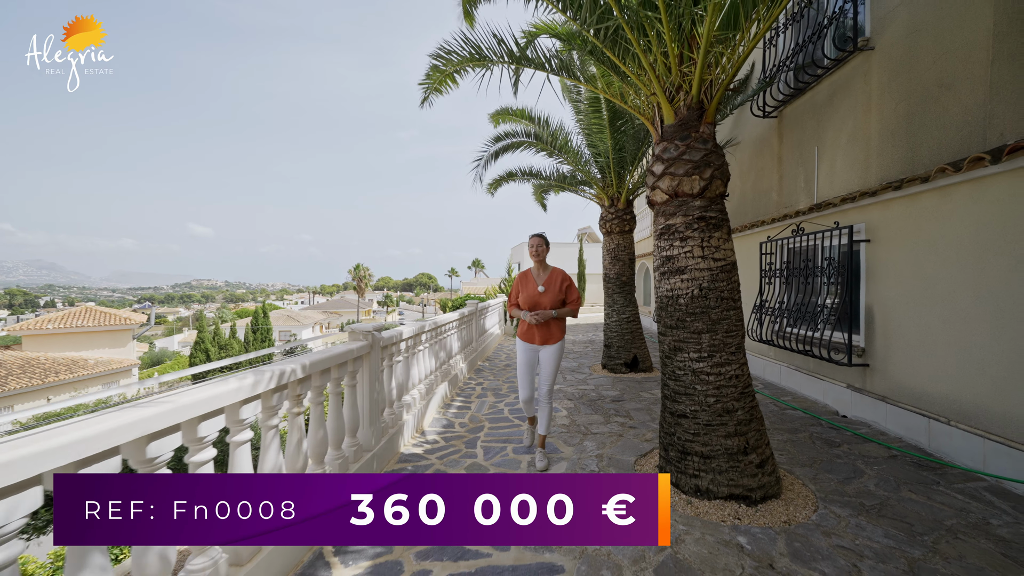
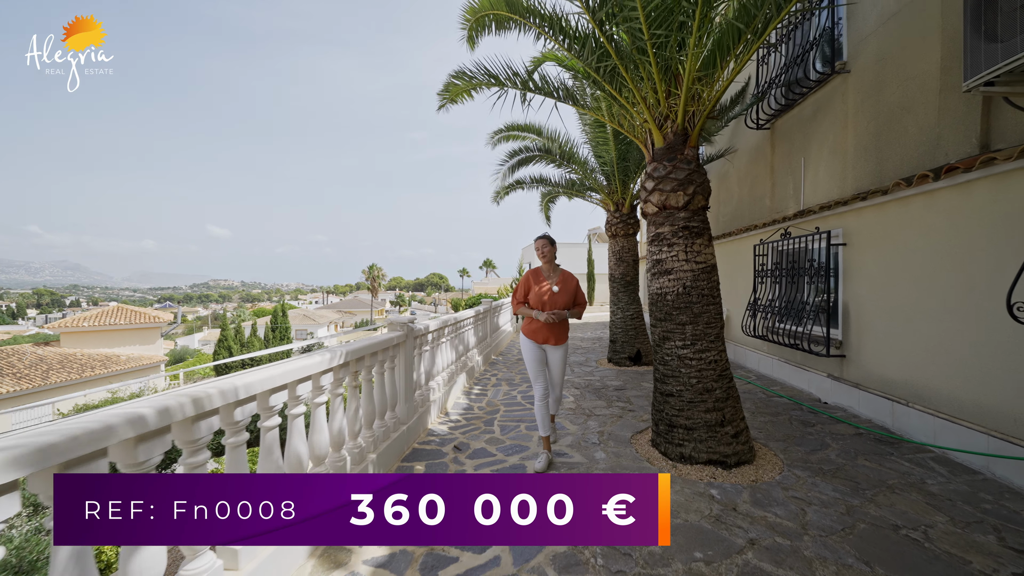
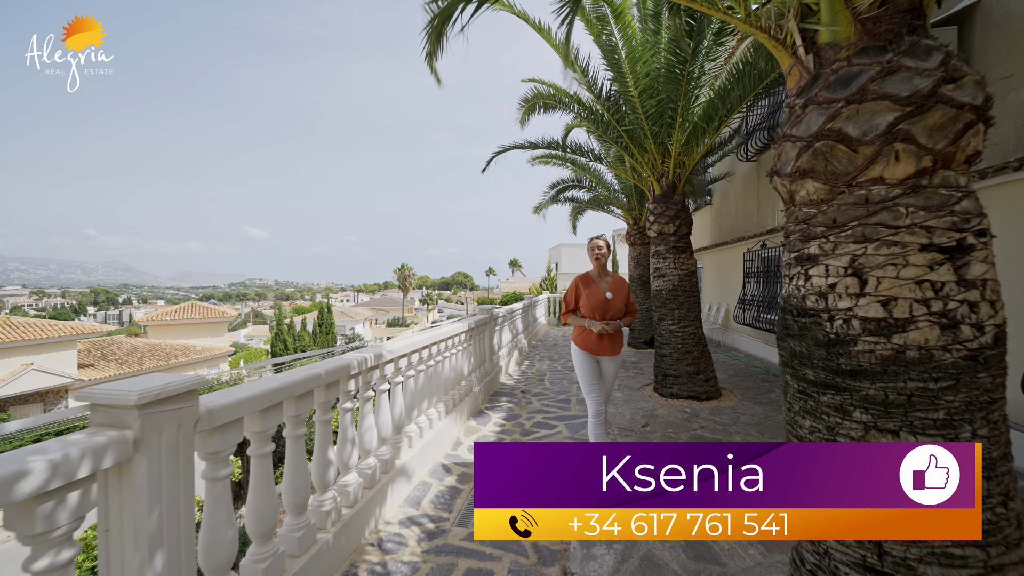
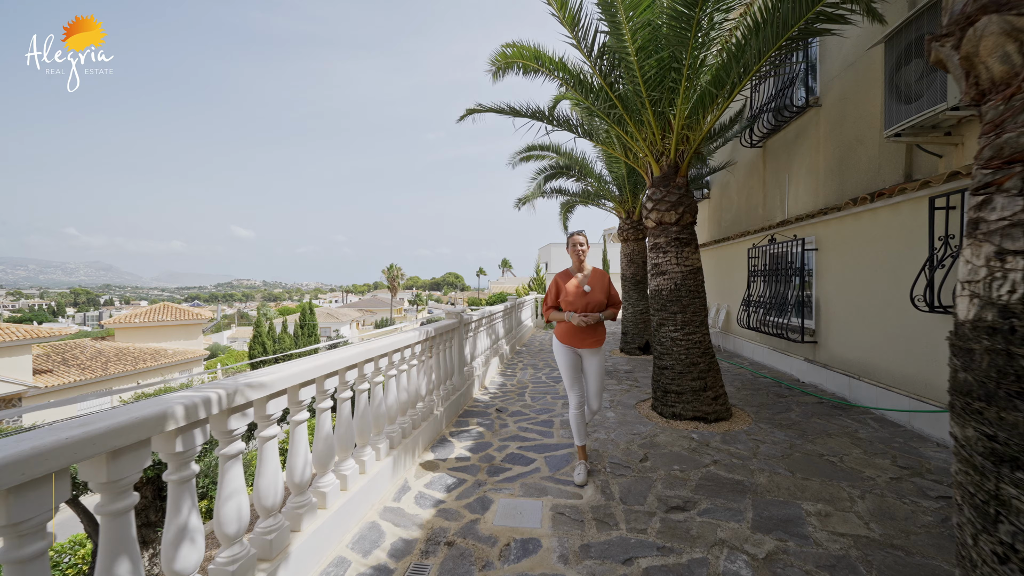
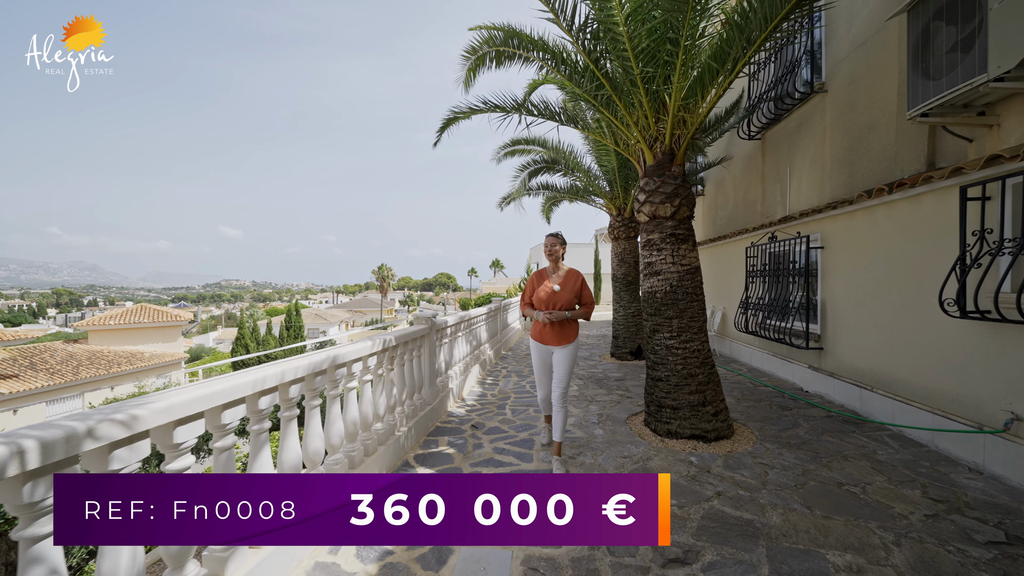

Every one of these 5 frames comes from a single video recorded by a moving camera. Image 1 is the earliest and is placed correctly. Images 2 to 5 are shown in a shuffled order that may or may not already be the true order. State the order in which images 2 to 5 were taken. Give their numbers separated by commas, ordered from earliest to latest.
2, 5, 4, 3
